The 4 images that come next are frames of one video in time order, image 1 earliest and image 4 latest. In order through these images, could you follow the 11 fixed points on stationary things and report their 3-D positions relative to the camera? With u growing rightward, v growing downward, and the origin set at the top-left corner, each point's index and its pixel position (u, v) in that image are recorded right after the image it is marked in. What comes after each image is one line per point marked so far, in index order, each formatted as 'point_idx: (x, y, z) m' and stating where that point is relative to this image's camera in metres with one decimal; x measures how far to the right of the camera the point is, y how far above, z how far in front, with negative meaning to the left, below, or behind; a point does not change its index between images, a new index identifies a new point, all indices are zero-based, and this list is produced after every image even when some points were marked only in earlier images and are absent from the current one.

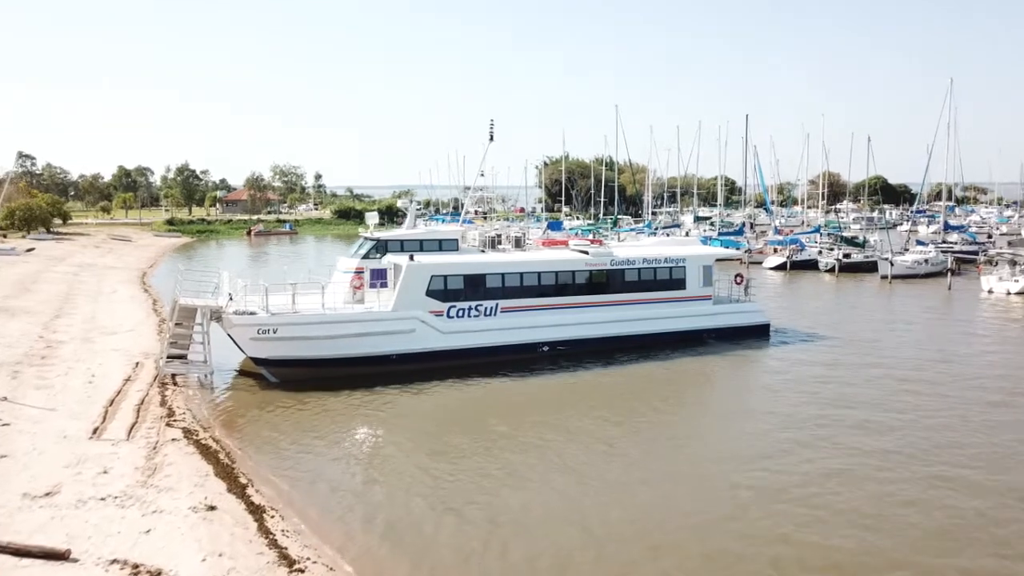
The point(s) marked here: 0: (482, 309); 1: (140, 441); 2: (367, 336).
0: (-0.8, -0.5, +18.8) m
1: (-6.5, -2.7, +12.7) m
2: (-3.5, -1.1, +17.3) m
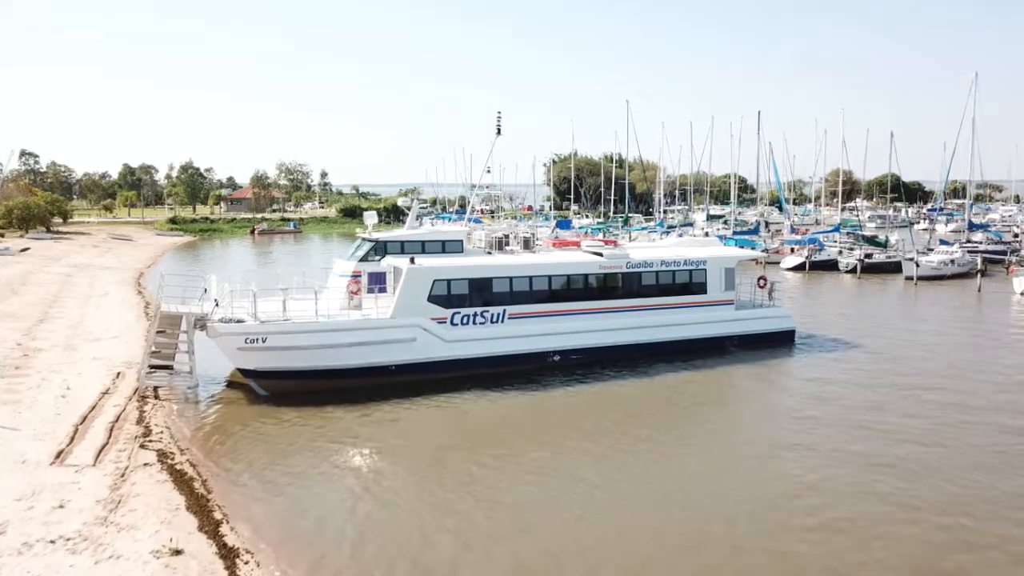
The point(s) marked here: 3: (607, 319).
0: (-0.6, -0.7, +17.5) m
1: (-6.3, -2.8, +11.4) m
2: (-3.3, -1.3, +16.0) m
3: (+2.4, -0.8, +18.7) m
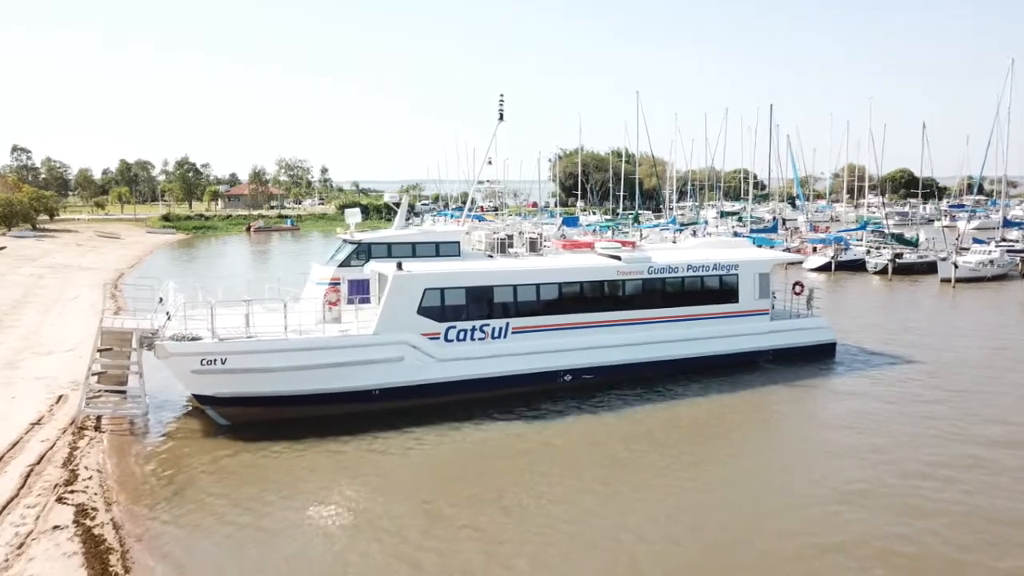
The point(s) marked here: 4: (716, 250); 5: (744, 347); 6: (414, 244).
0: (-0.5, -0.9, +15.1) m
1: (-6.3, -3.0, +9.1) m
2: (-3.2, -1.5, +13.6) m
3: (+2.5, -1.0, +16.3) m
4: (+5.2, +1.0, +18.6) m
5: (+5.5, -1.4, +17.3) m
6: (-2.3, +1.0, +17.3) m
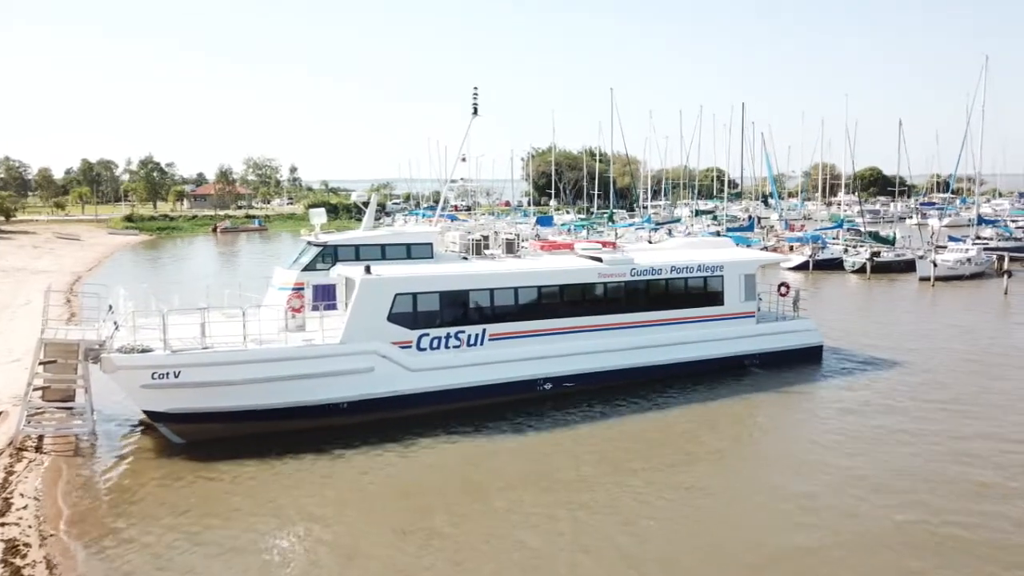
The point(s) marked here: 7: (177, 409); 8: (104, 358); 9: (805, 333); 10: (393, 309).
0: (-0.9, -0.9, +14.2) m
1: (-6.5, -3.1, +8.0) m
2: (-3.6, -1.6, +12.7) m
3: (+2.0, -1.0, +15.5) m
4: (+4.6, +0.9, +18.0) m
5: (+5.0, -1.4, +16.7) m
6: (-2.9, +1.0, +16.4) m
7: (-5.5, -2.0, +12.1) m
8: (-6.5, -1.1, +11.6) m
9: (+7.0, -1.1, +17.7) m
10: (-2.2, -0.4, +13.5) m
